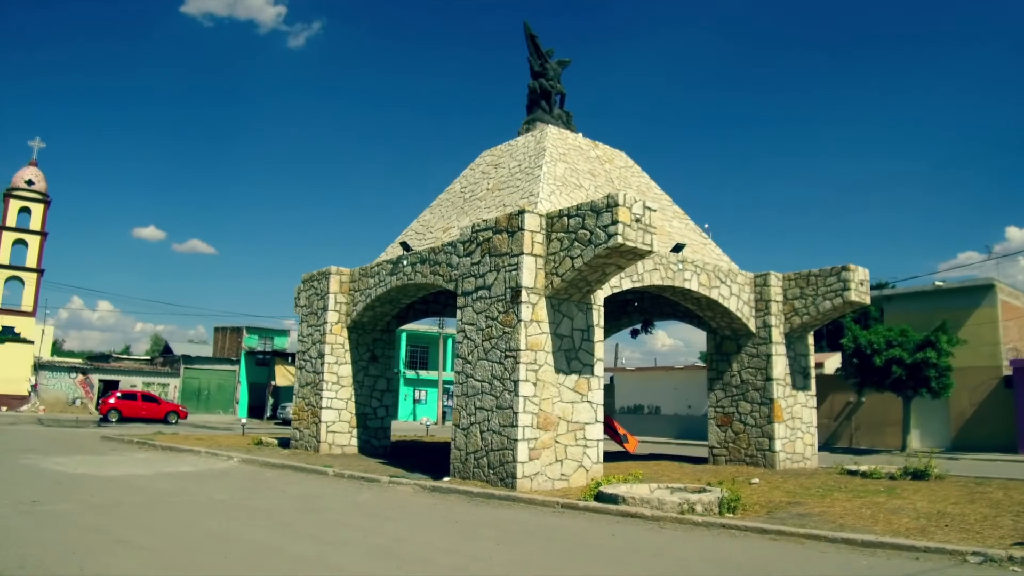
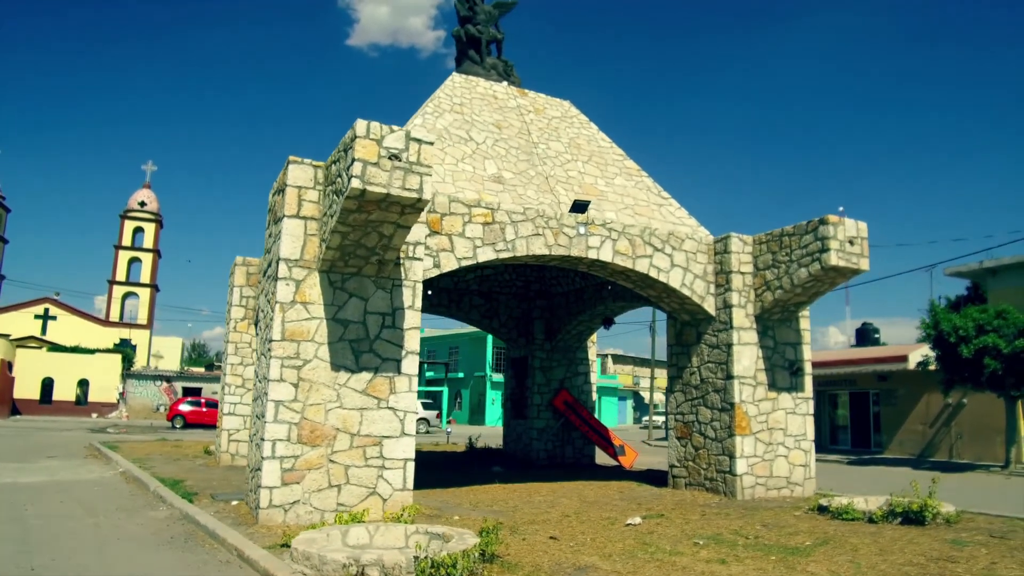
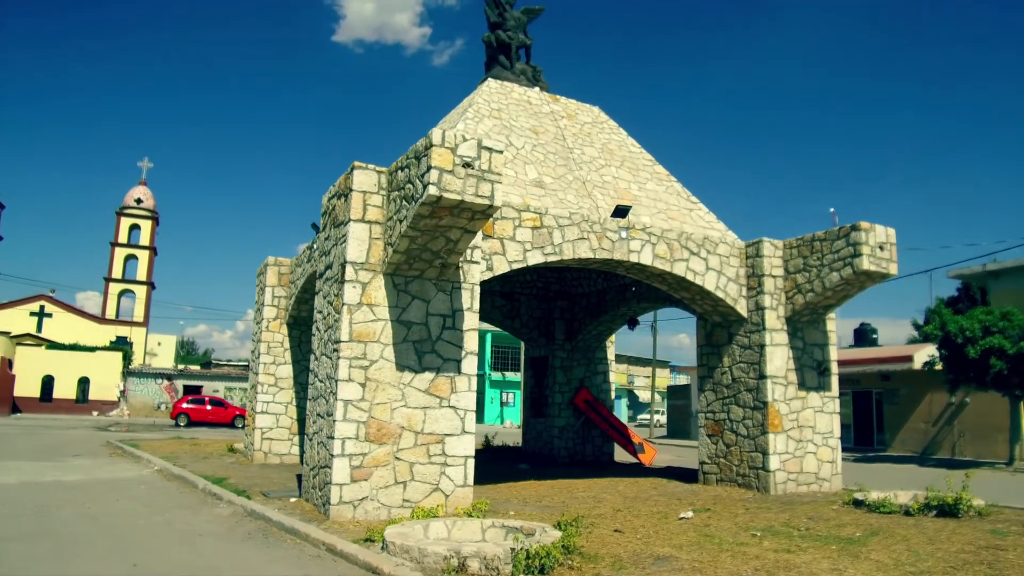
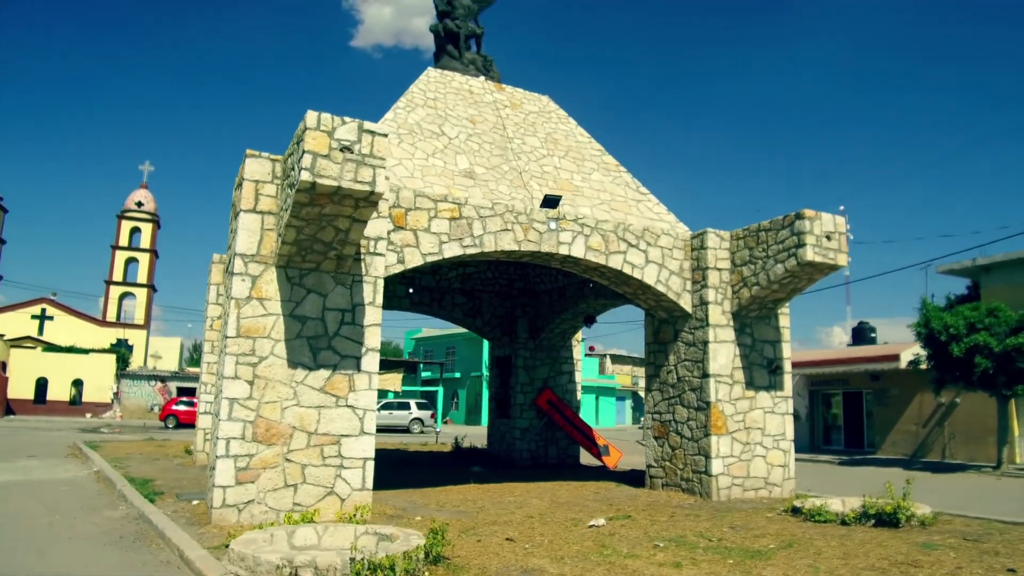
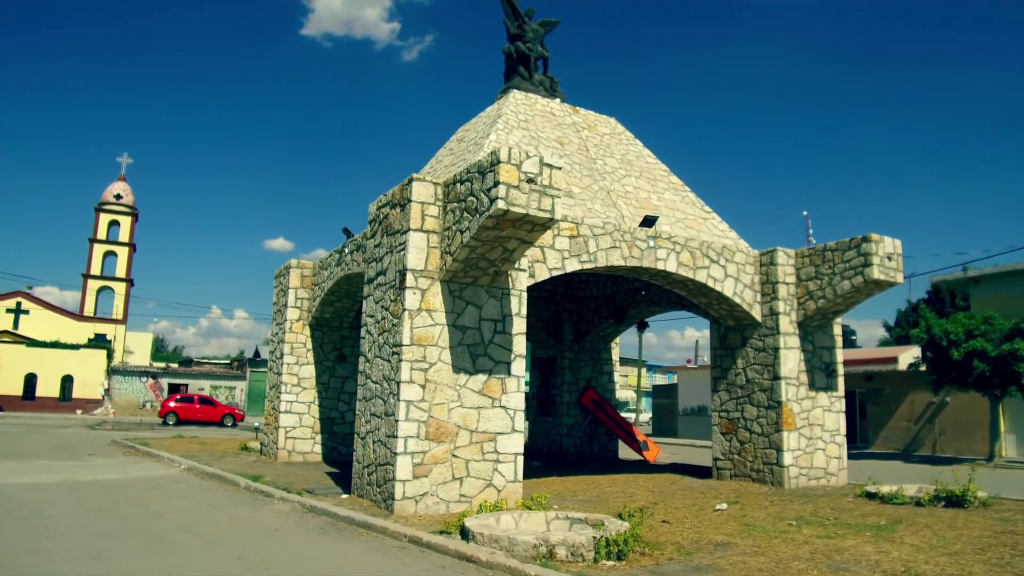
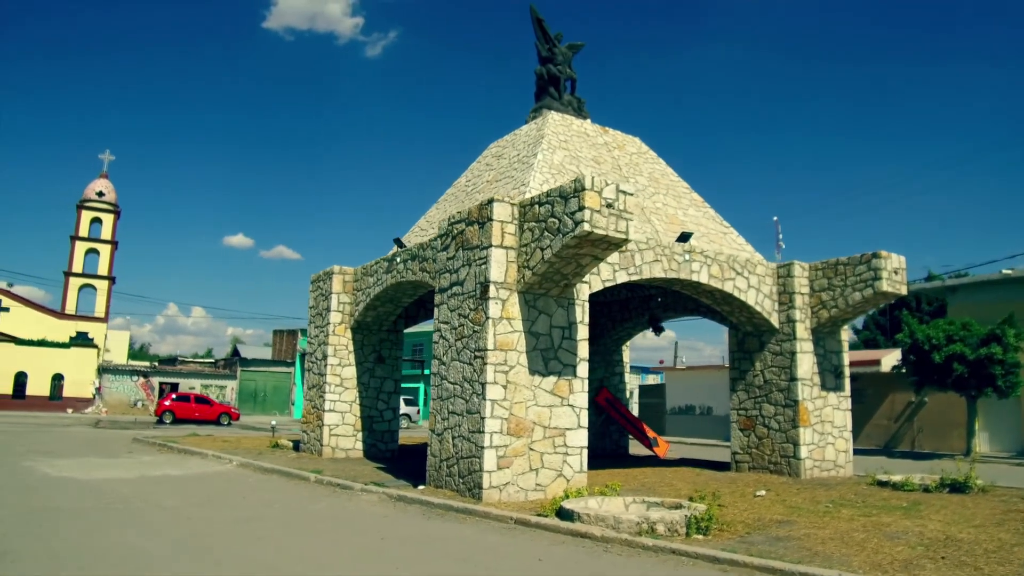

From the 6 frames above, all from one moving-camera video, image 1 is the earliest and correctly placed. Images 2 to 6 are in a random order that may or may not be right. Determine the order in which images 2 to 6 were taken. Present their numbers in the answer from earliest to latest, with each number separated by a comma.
6, 5, 3, 2, 4
